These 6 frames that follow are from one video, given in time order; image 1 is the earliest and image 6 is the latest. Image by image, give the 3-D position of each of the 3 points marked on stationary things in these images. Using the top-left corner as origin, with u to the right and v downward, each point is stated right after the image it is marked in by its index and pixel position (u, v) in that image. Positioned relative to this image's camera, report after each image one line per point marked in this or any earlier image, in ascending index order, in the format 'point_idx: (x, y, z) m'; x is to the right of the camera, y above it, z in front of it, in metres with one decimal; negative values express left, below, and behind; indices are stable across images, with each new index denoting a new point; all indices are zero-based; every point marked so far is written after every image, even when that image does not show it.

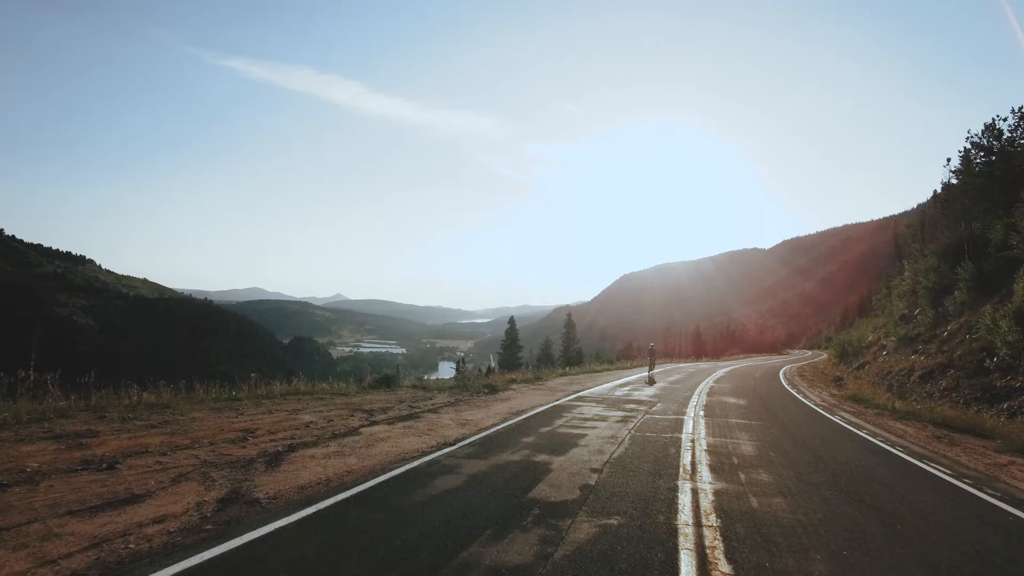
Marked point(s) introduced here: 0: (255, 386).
0: (-5.1, -2.0, +11.1) m
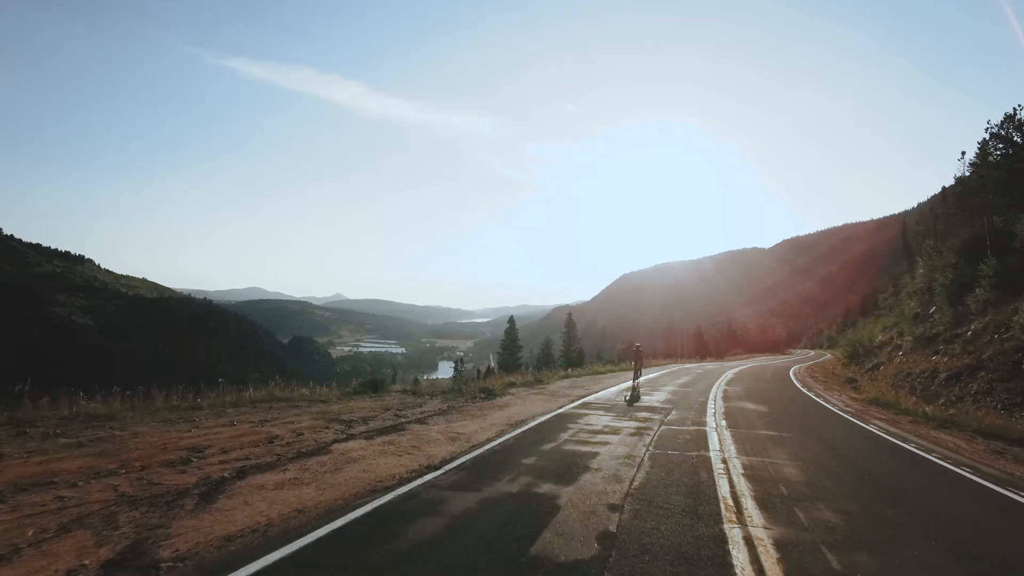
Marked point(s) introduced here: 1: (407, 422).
0: (-5.1, -1.9, +9.9) m
1: (-1.6, -2.1, +8.7) m
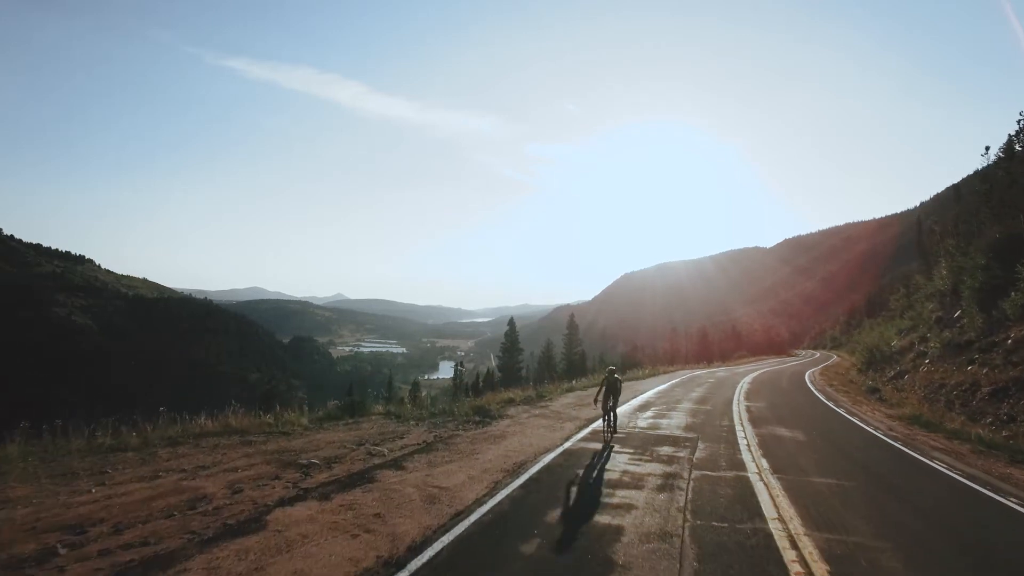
0: (-5.1, -2.0, +8.4) m
1: (-1.7, -2.3, +7.1) m
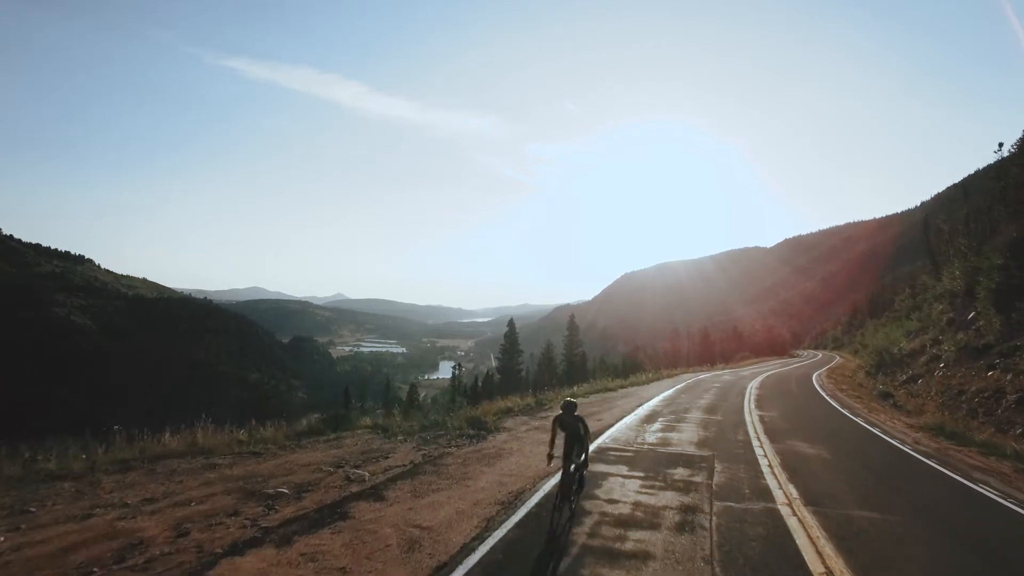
0: (-5.2, -2.1, +7.5) m
1: (-1.7, -2.3, +6.2) m
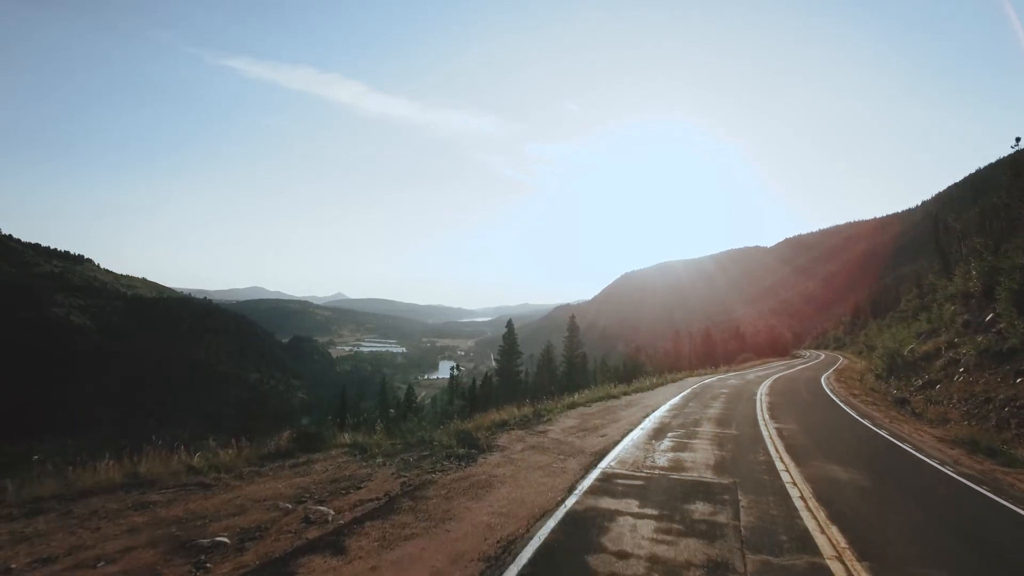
0: (-5.3, -2.1, +6.4) m
1: (-1.8, -2.4, +5.1) m
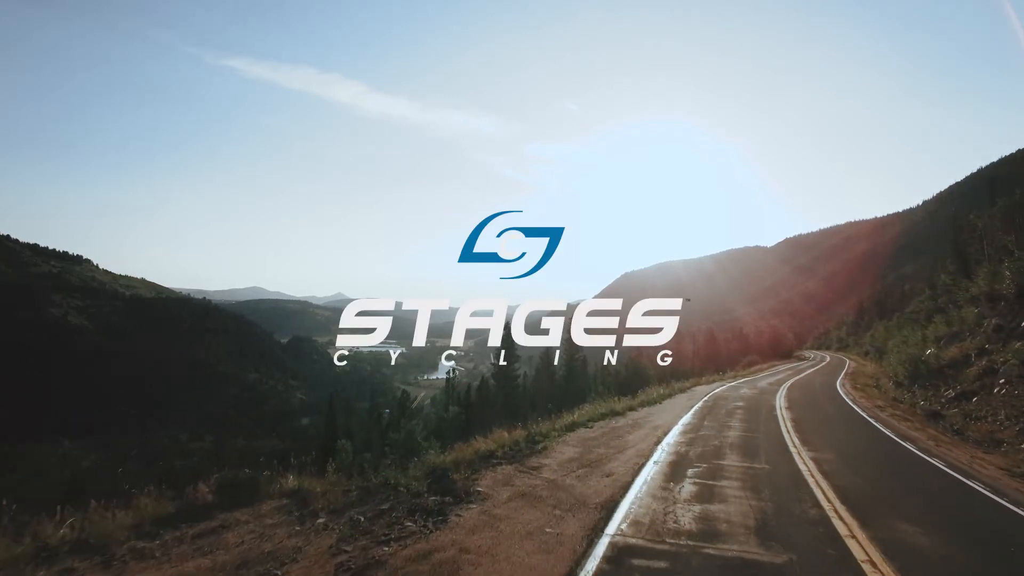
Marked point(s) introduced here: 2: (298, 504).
0: (-5.5, -2.2, +4.4) m
1: (-2.0, -2.5, +3.1) m
2: (-2.7, -2.8, +7.3) m
